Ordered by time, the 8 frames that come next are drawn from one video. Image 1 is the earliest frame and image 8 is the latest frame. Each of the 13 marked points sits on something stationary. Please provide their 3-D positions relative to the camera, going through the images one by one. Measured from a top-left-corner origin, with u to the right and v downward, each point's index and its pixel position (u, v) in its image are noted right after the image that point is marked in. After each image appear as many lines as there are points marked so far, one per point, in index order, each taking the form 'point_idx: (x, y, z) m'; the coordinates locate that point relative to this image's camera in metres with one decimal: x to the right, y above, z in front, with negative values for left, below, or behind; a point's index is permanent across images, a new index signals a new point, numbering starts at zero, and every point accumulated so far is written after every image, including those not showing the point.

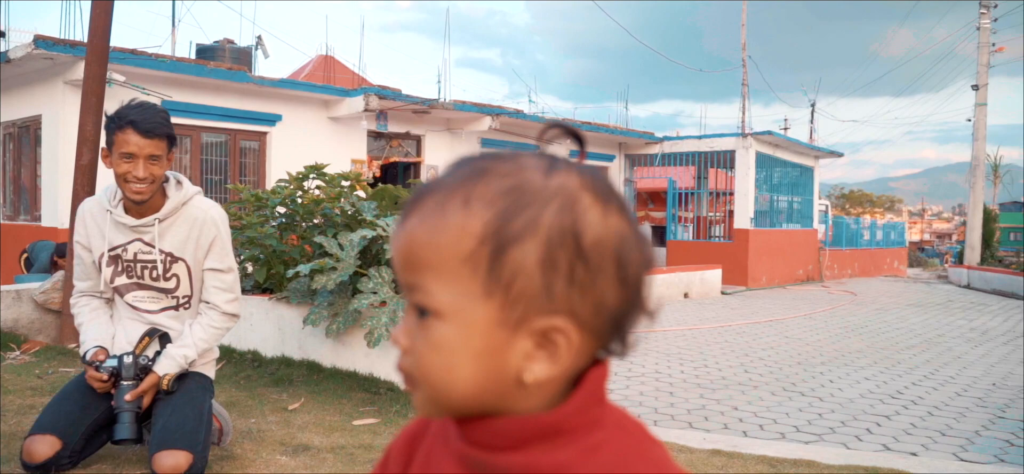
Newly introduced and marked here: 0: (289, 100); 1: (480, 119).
0: (-2.9, +1.7, +11.7) m
1: (-0.5, +1.8, +14.0) m
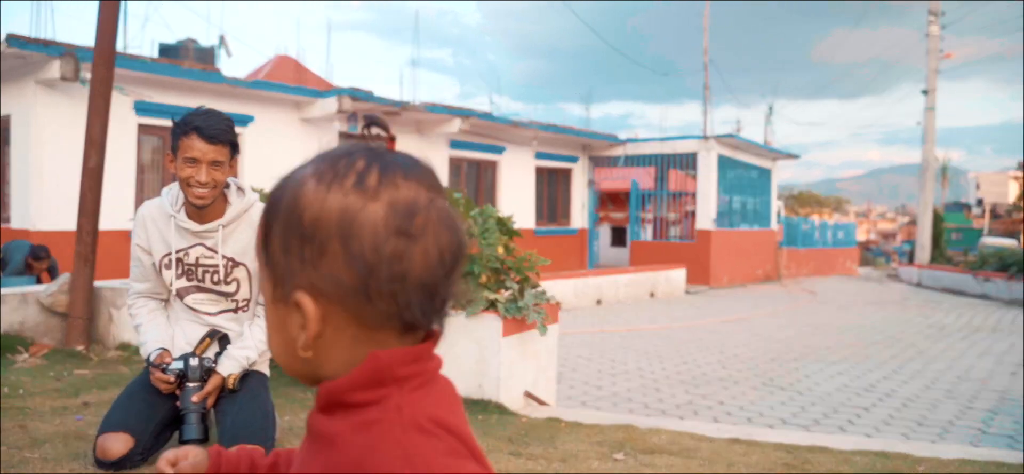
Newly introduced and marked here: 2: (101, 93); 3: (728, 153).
0: (-3.2, +1.7, +11.7) m
1: (-1.0, +1.8, +14.2) m
2: (-2.2, +0.8, +5.0) m
3: (+4.4, +1.7, +19.4) m
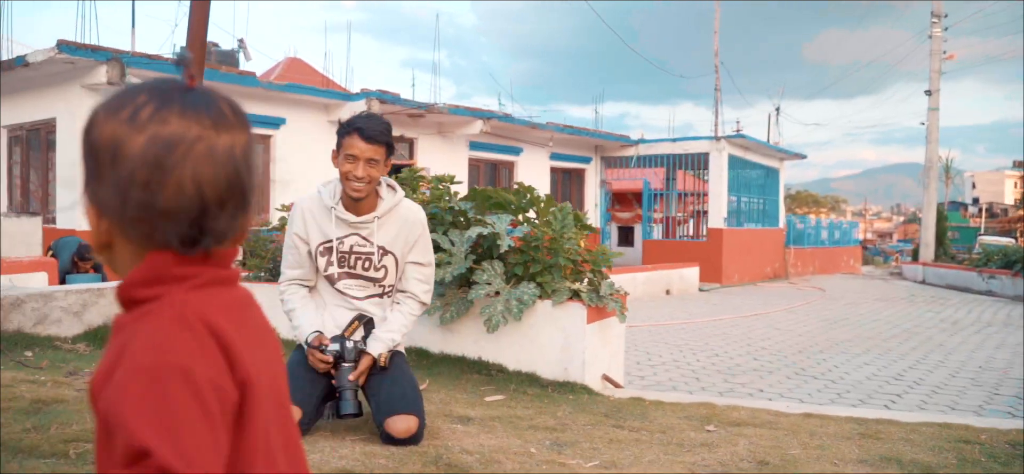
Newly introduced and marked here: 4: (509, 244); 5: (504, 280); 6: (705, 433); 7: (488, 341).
0: (-2.8, +1.7, +12.0) m
1: (-0.6, +1.8, +14.5) m
2: (-1.8, +0.8, +5.4) m
3: (+4.7, +1.7, +19.8) m
4: (0.0, 0.0, +4.5) m
5: (0.0, -0.2, +4.5) m
6: (+0.7, -0.7, +3.5) m
7: (-0.1, -0.5, +4.6) m
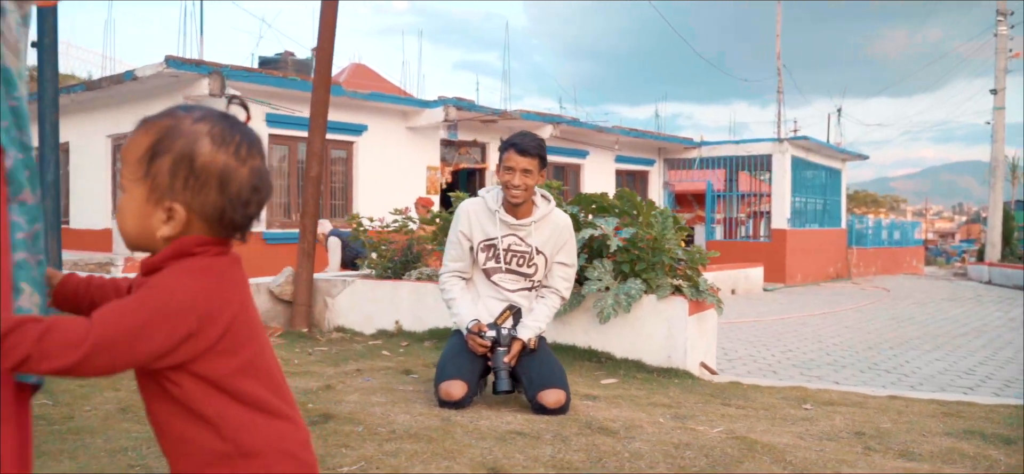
0: (-1.8, +1.7, +12.7) m
1: (+0.5, +1.7, +15.0) m
2: (-1.2, +0.8, +6.0) m
3: (+6.1, +1.7, +20.0) m
4: (+0.6, 0.0, +5.0) m
5: (+0.5, -0.2, +5.0) m
6: (+1.2, -0.7, +4.0) m
7: (+0.4, -0.5, +5.1) m
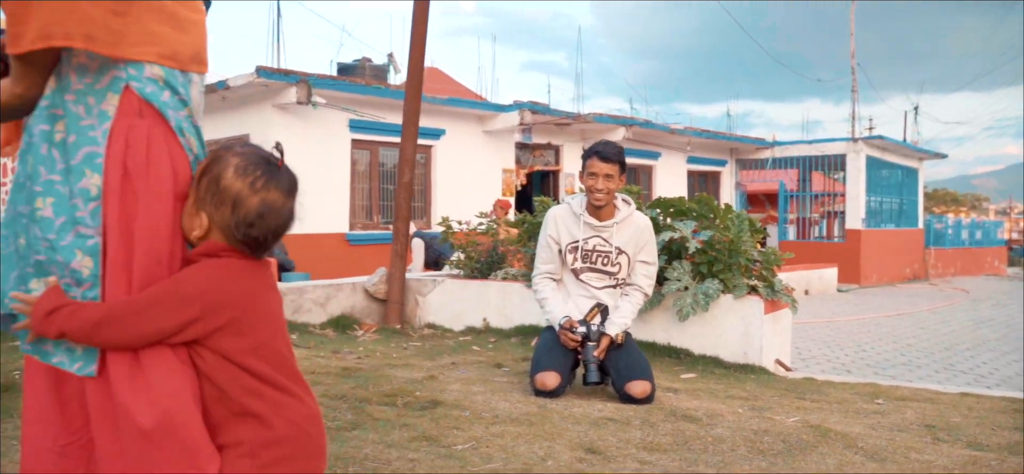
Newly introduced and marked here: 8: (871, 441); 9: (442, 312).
0: (-0.8, +1.7, +13.1) m
1: (+1.7, +1.7, +15.3) m
2: (-0.7, +0.8, +6.4) m
3: (+7.6, +1.7, +19.8) m
4: (+1.0, 0.0, +5.2) m
5: (+1.0, -0.2, +5.3) m
6: (+1.6, -0.7, +4.2) m
7: (+0.9, -0.5, +5.3) m
8: (+1.2, -0.7, +3.2) m
9: (-0.5, -0.5, +6.4) m
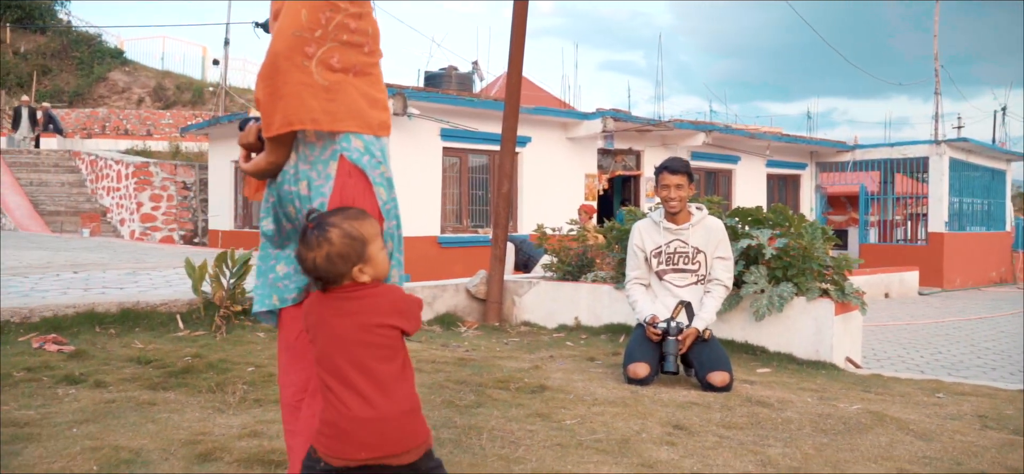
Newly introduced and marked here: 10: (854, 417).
0: (+0.4, +1.6, +13.7) m
1: (+3.0, +1.7, +15.7) m
2: (0.0, +0.7, +7.0) m
3: (+9.3, +1.7, +19.7) m
4: (+1.6, -0.1, +5.7) m
5: (+1.6, -0.3, +5.8) m
6: (+2.1, -0.8, +4.7) m
7: (+1.5, -0.6, +5.8) m
8: (+1.6, -0.7, +3.7) m
9: (+0.2, -0.5, +7.0) m
10: (+1.3, -0.7, +3.7) m
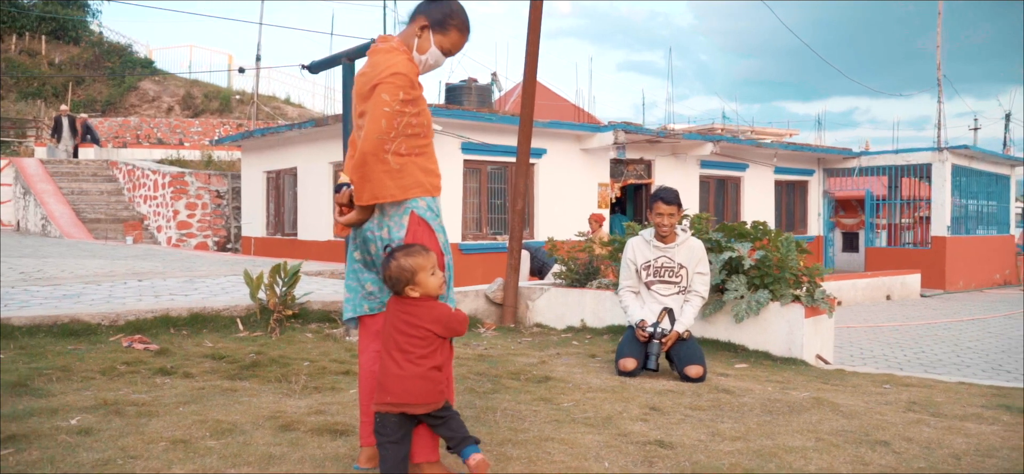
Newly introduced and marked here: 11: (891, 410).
0: (+0.6, +1.5, +14.6) m
1: (+3.3, +1.6, +16.5) m
2: (+0.1, +0.6, +7.9) m
3: (+9.7, +1.6, +20.4) m
4: (+1.6, -0.2, +6.6) m
5: (+1.7, -0.3, +6.6) m
6: (+2.1, -0.9, +5.5) m
7: (+1.6, -0.6, +6.7) m
8: (+1.6, -0.8, +4.5) m
9: (+0.3, -0.6, +7.9) m
10: (+1.4, -0.8, +4.6) m
11: (+1.8, -0.8, +4.6) m
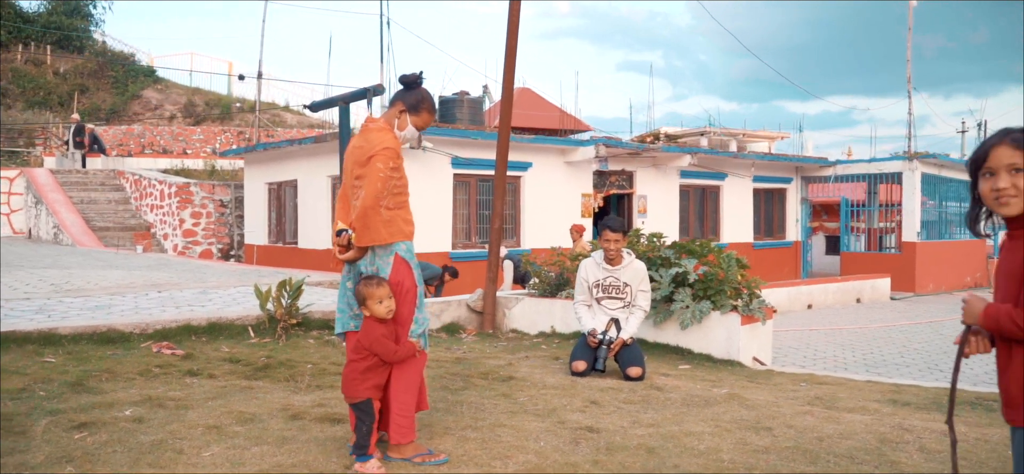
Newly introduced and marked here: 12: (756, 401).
0: (+0.4, +1.4, +15.6) m
1: (+3.1, +1.4, +17.5) m
2: (-0.1, +0.5, +8.9) m
3: (+9.5, +1.5, +21.4) m
4: (+1.5, -0.3, +7.6) m
5: (+1.5, -0.5, +7.6) m
6: (+2.0, -1.0, +6.5) m
7: (+1.4, -0.8, +7.7) m
8: (+1.4, -1.0, +5.5) m
9: (+0.1, -0.8, +8.8) m
10: (+1.2, -0.9, +5.6) m
11: (+1.7, -1.0, +5.6) m
12: (+1.4, -1.0, +5.5) m
